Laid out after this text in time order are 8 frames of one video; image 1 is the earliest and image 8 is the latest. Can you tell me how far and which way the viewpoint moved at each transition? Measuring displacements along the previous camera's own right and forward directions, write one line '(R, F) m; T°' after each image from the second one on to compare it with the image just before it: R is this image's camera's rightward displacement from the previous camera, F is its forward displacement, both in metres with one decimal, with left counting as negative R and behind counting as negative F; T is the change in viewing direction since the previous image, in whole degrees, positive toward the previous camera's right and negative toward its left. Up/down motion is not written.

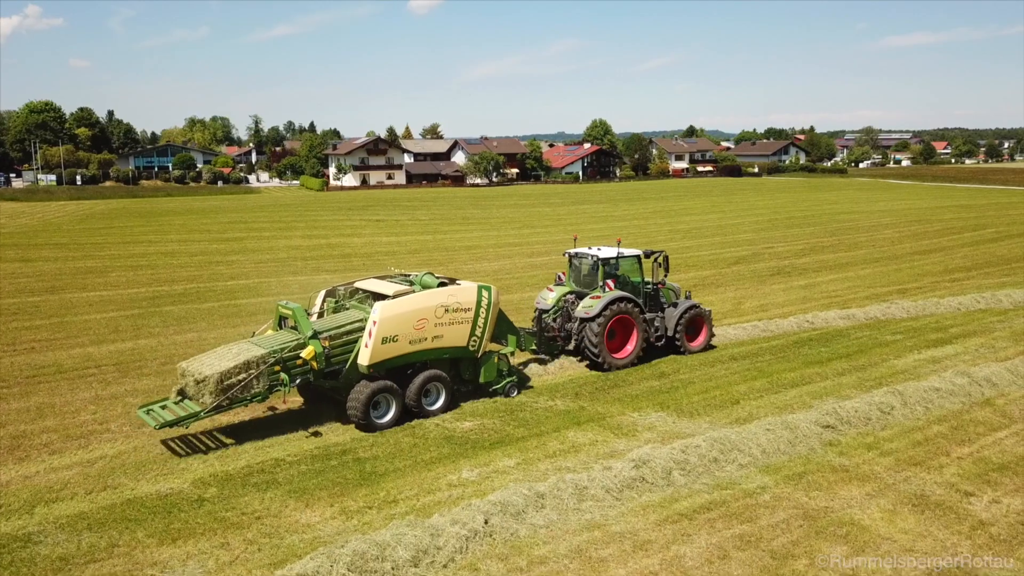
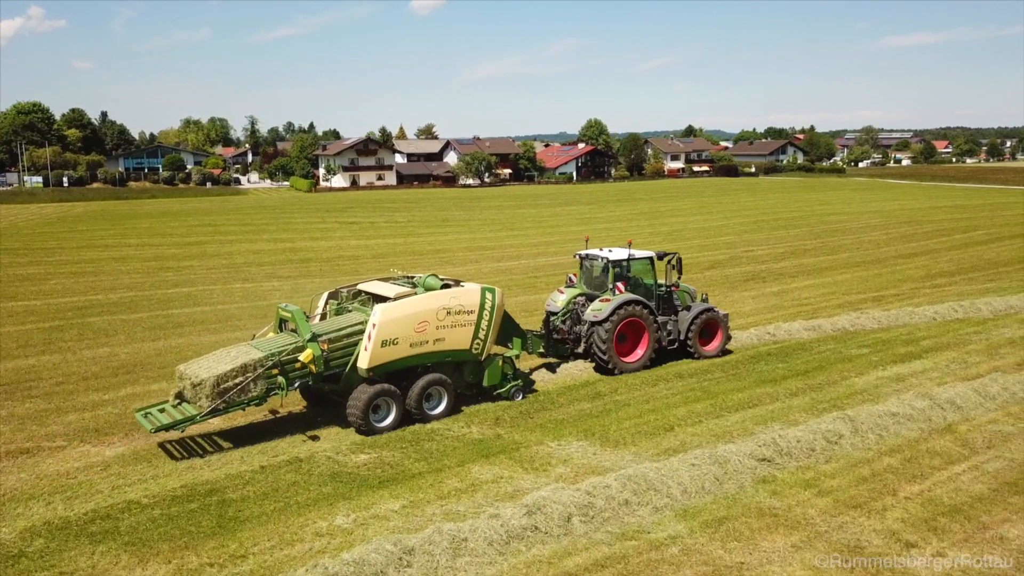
(+1.0, +1.0) m; 0°
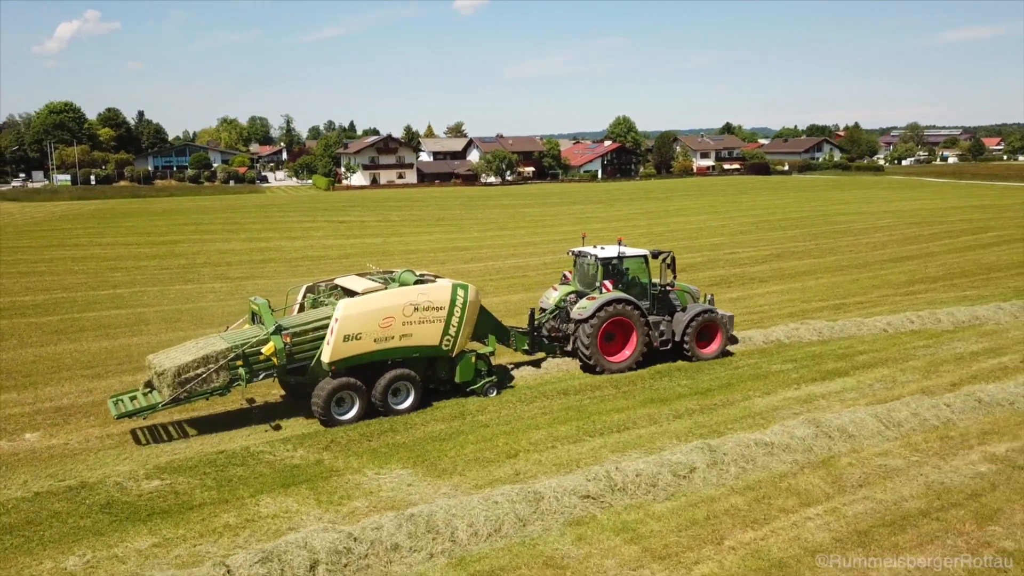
(+2.2, +0.9) m; -3°
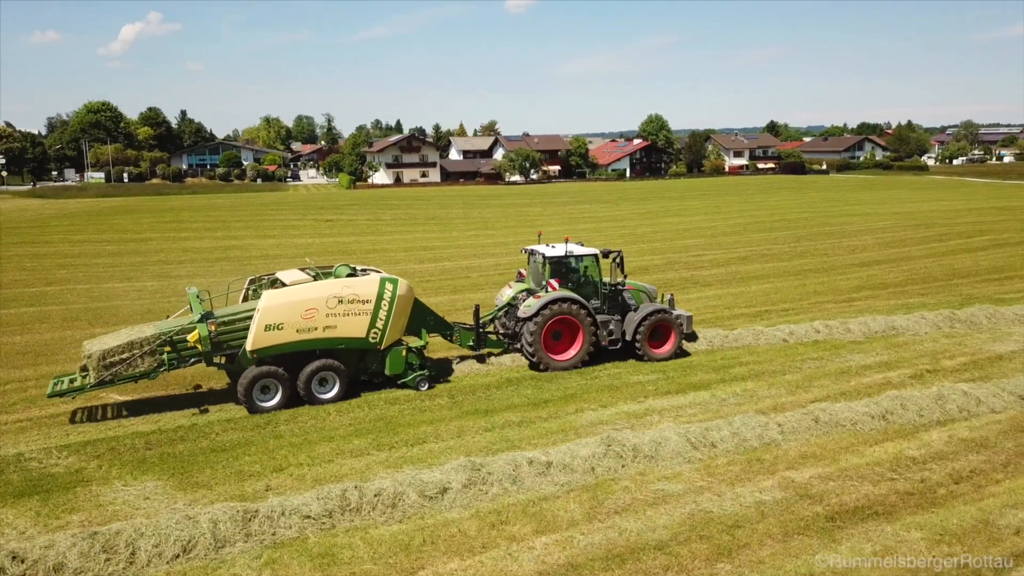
(+2.7, +0.5) m; -3°
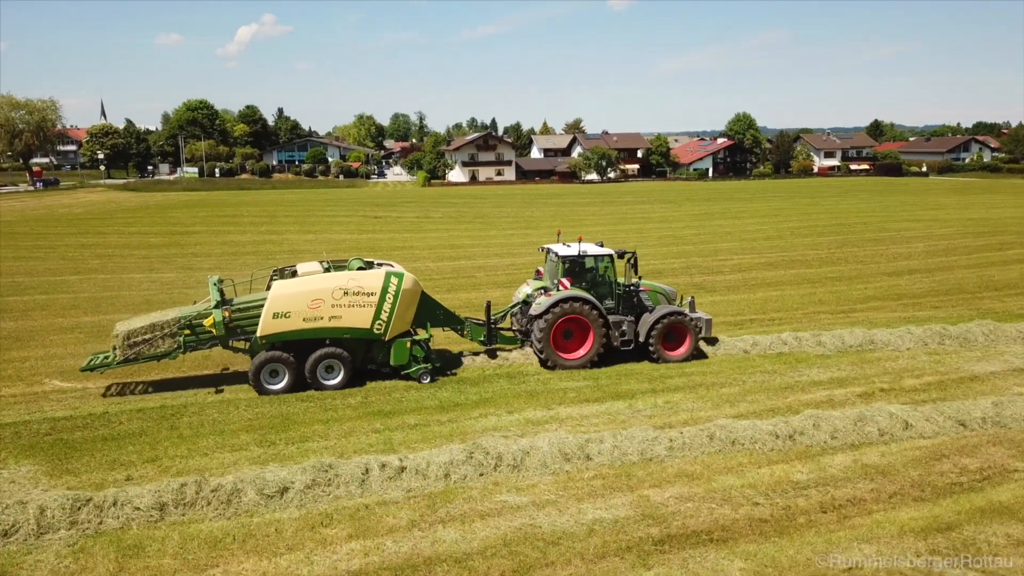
(+2.2, +0.2) m; -7°
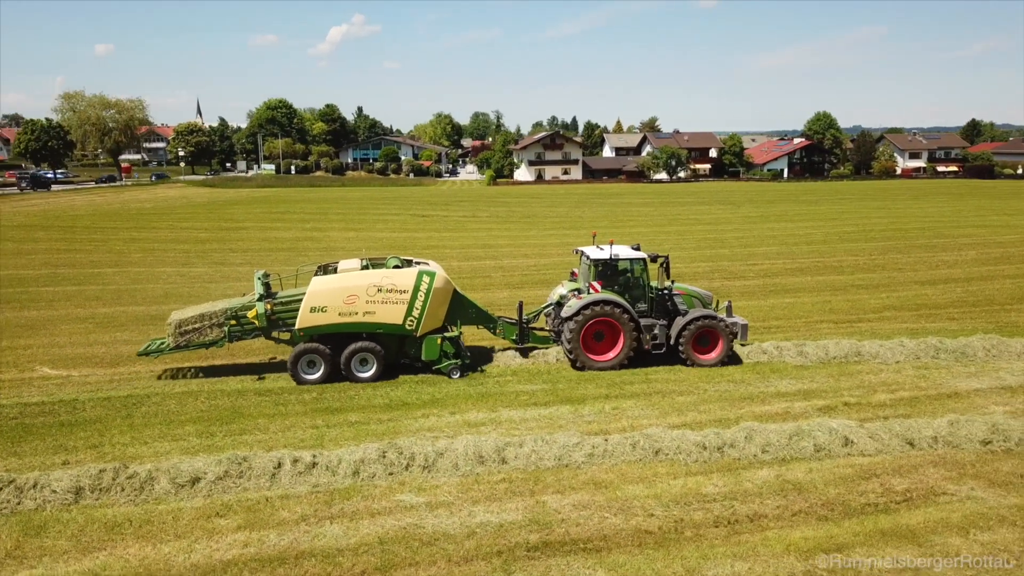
(+1.6, 0.0) m; -6°
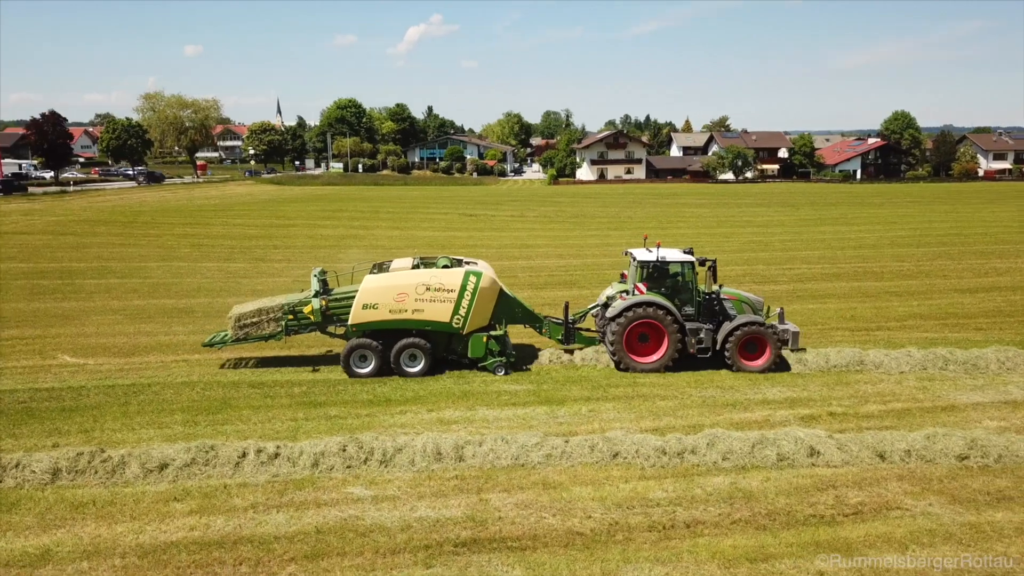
(+1.1, -0.1) m; -5°
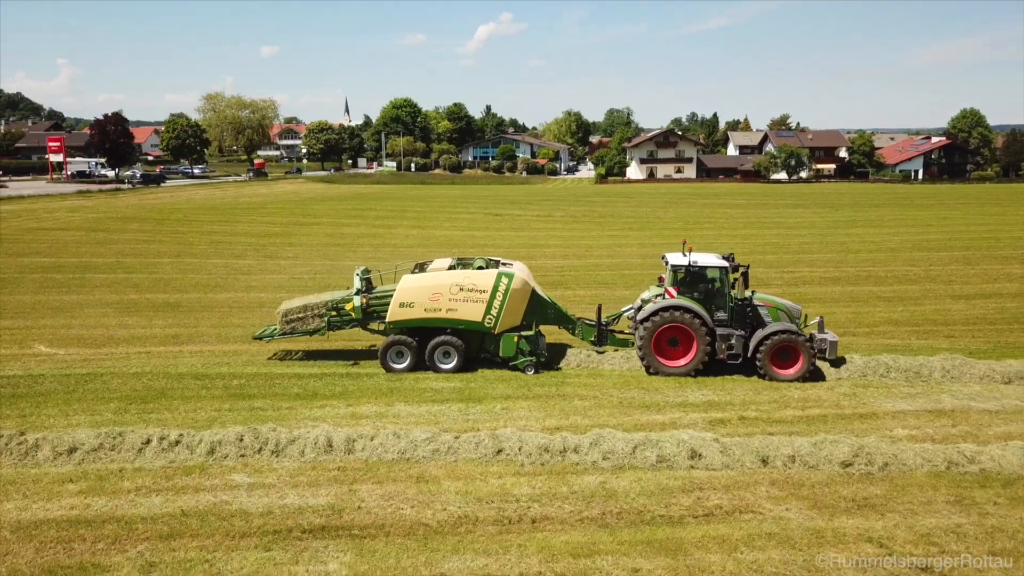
(+1.9, -0.2) m; -5°
